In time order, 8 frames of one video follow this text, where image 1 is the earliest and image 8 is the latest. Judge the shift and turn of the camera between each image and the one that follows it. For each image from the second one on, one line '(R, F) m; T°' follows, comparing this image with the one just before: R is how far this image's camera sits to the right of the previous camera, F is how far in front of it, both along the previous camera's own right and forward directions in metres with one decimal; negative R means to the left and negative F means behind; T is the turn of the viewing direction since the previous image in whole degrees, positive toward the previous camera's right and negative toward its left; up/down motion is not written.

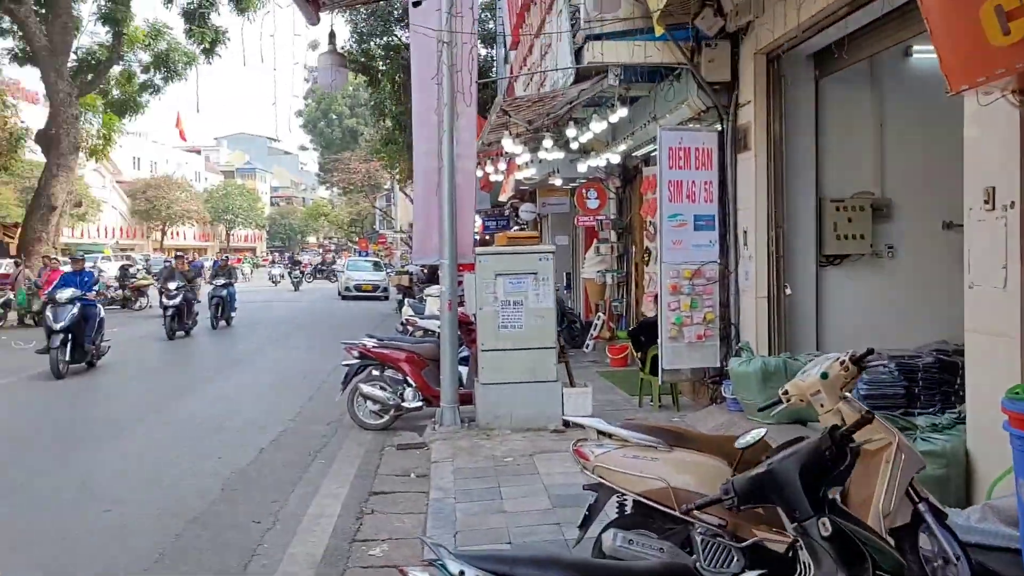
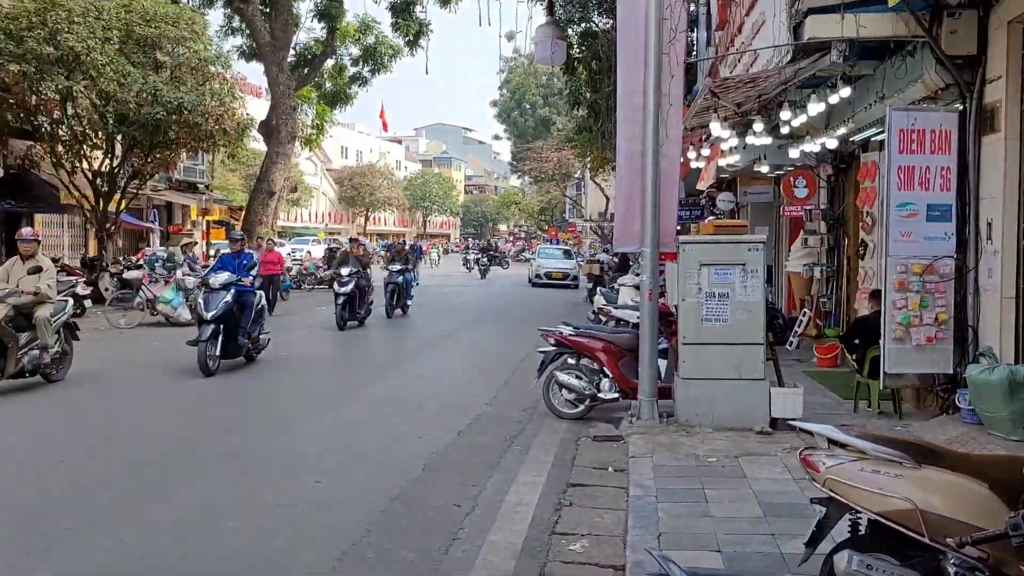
(-0.1, +0.2) m; -12°
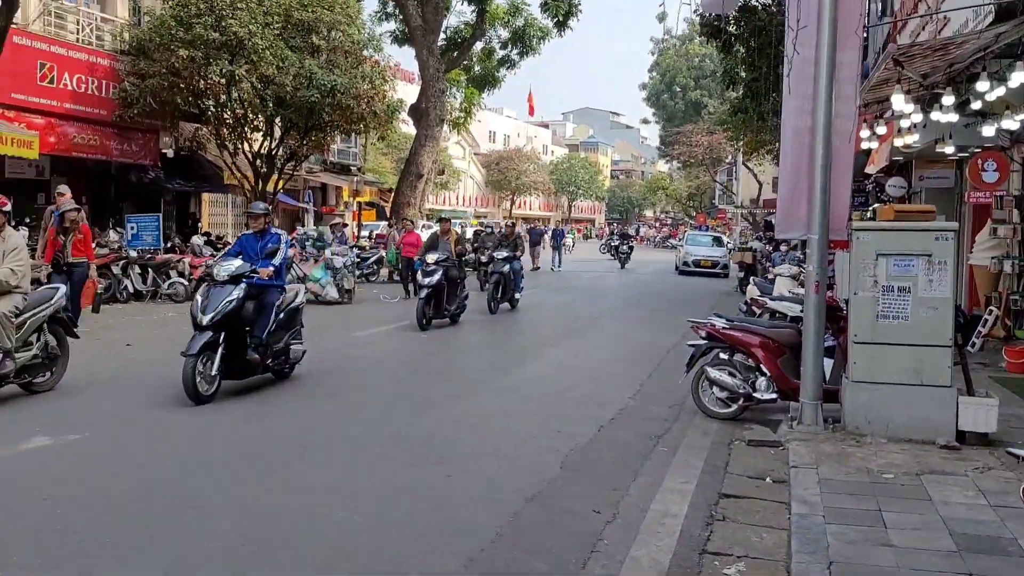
(0.0, +0.4) m; -9°
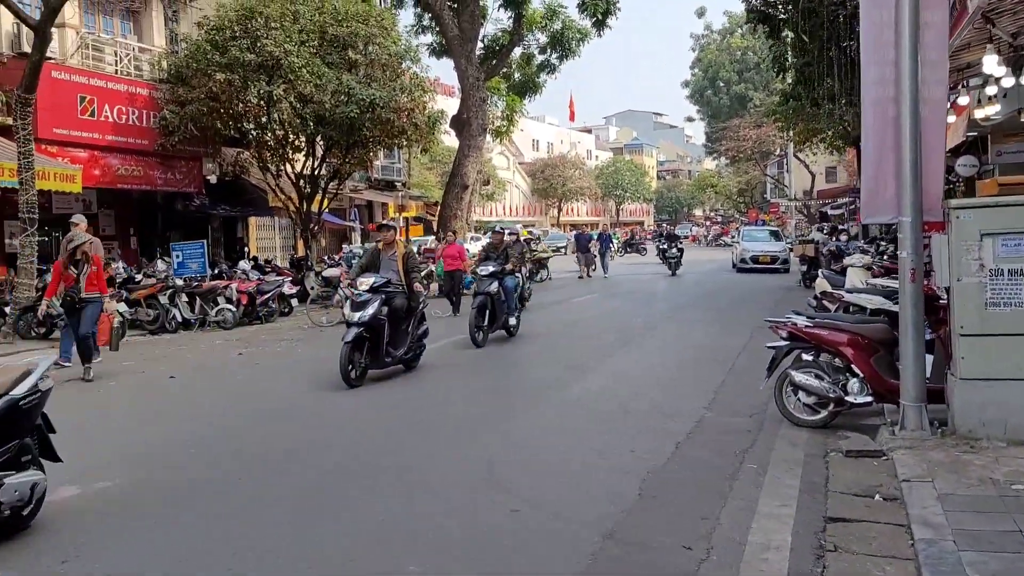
(-0.1, +0.5) m; -3°
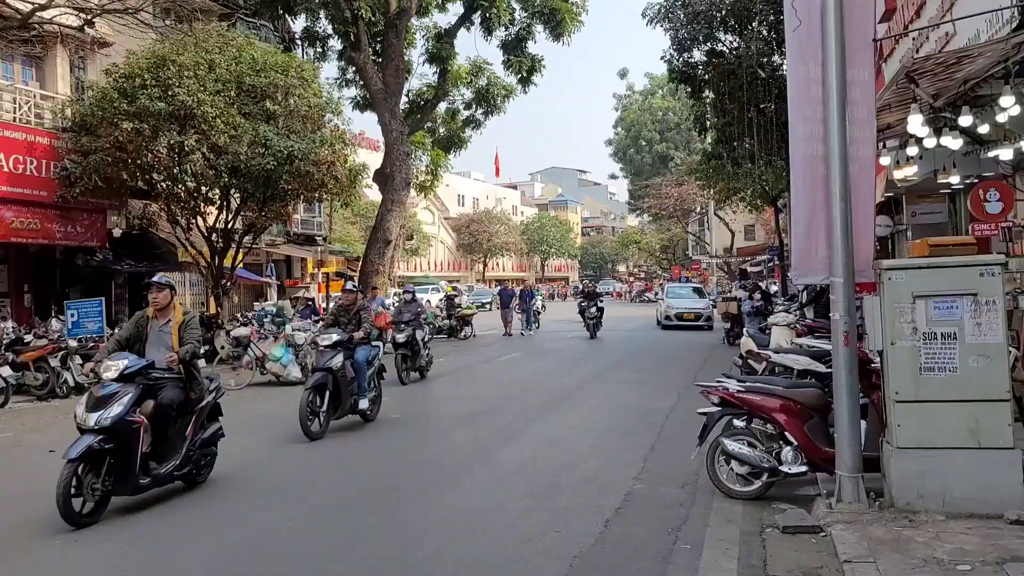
(+0.1, +0.4) m; +5°
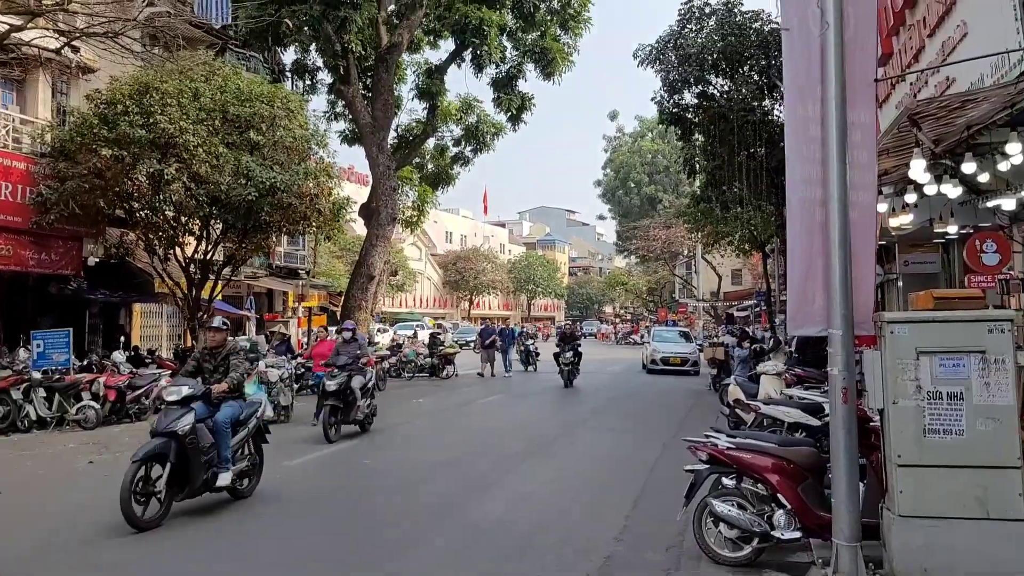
(+0.1, +0.4) m; +1°
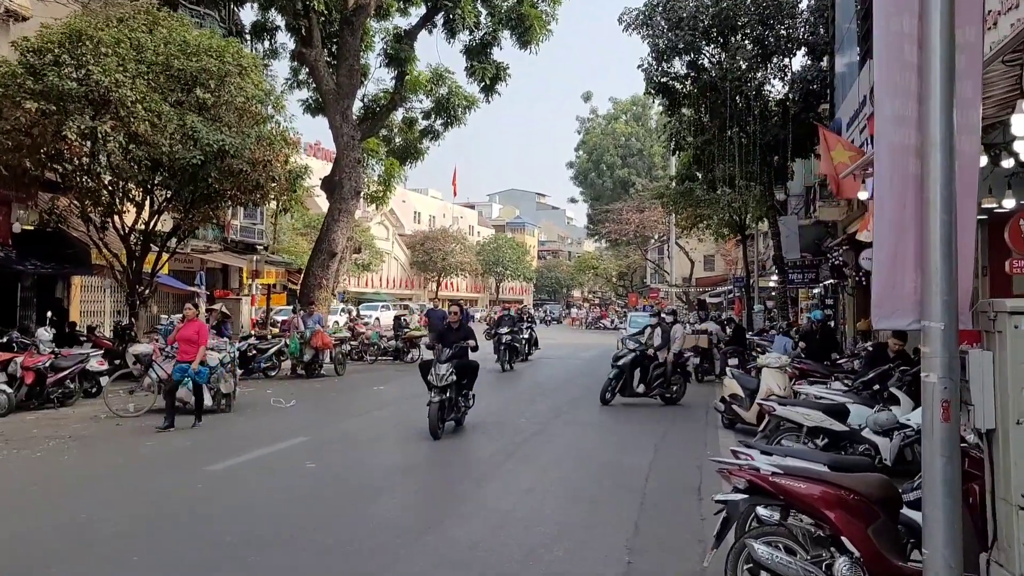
(-0.1, +1.4) m; +2°
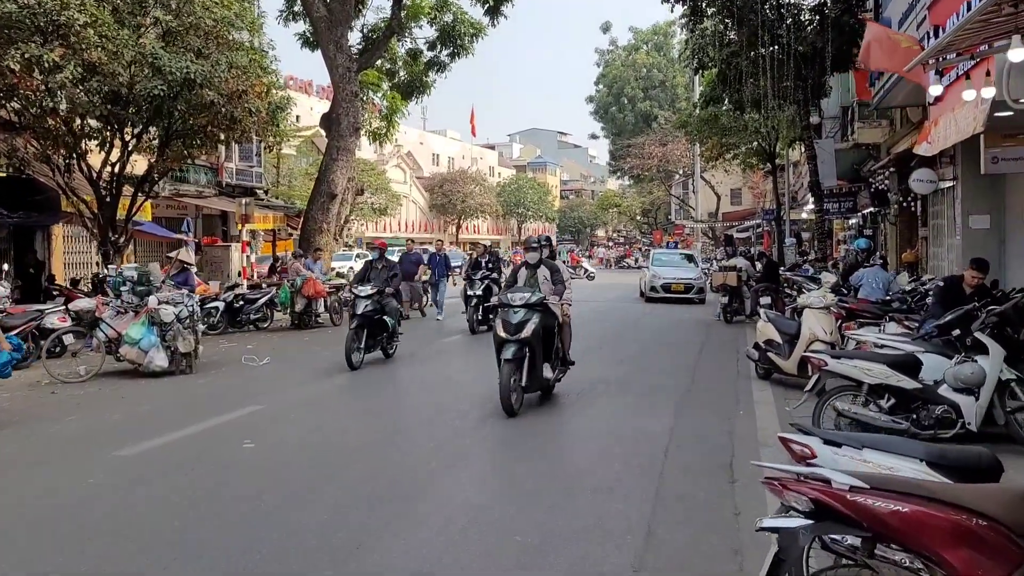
(+0.3, +1.6) m; -2°
